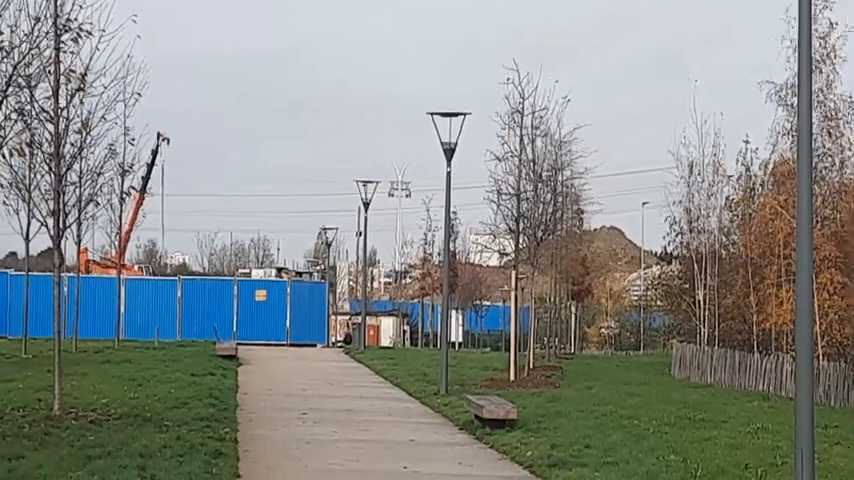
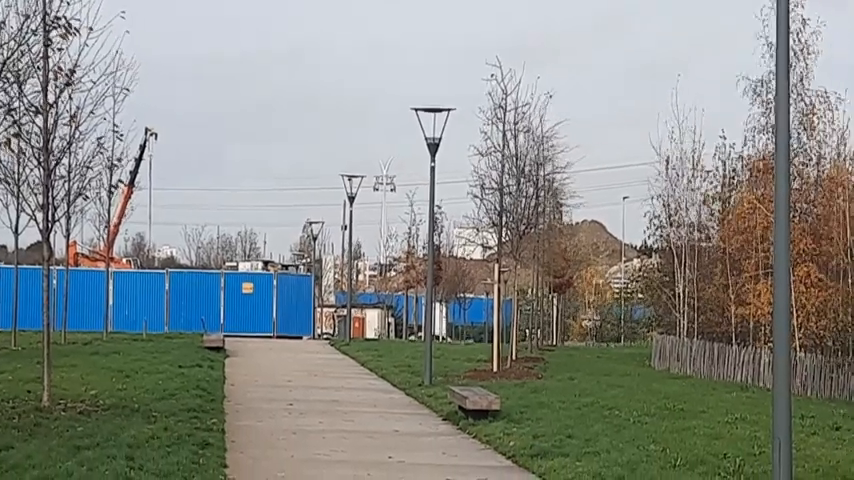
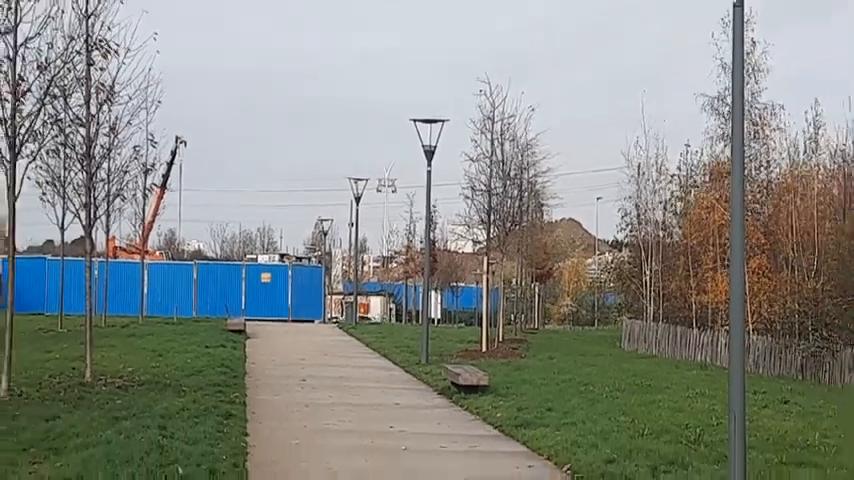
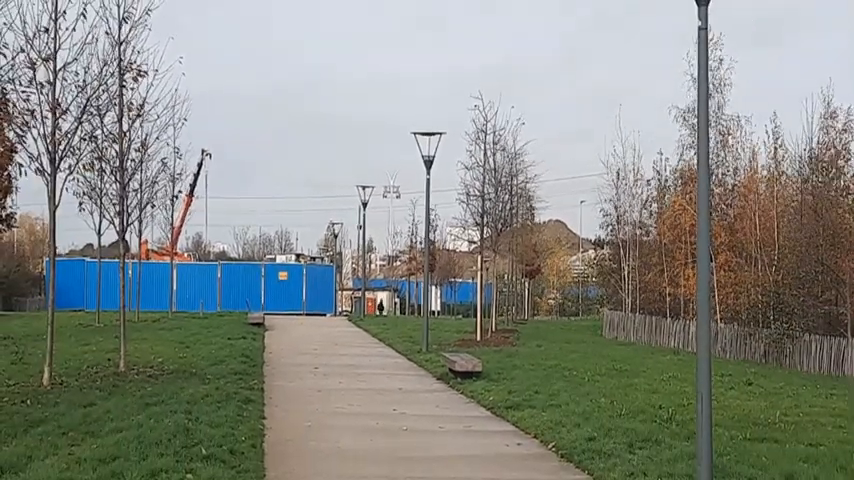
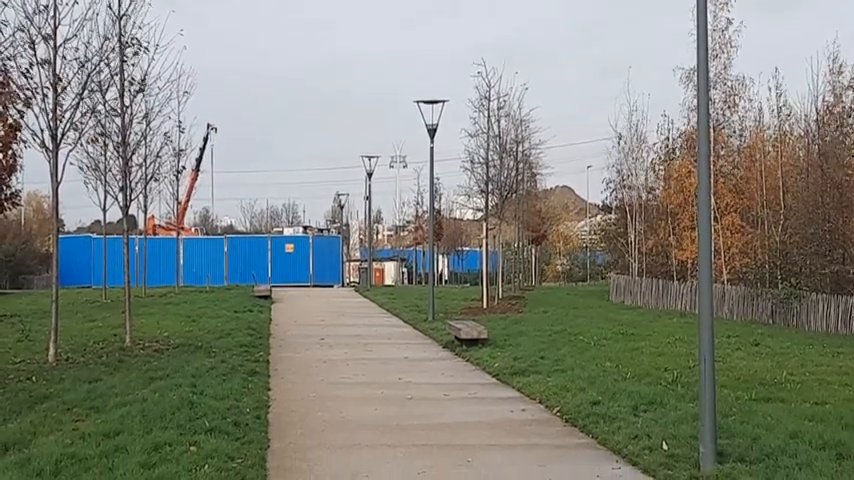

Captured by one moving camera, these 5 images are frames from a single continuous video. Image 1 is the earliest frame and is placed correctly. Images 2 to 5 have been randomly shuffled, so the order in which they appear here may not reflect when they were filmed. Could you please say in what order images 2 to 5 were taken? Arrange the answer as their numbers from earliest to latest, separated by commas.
2, 3, 4, 5
